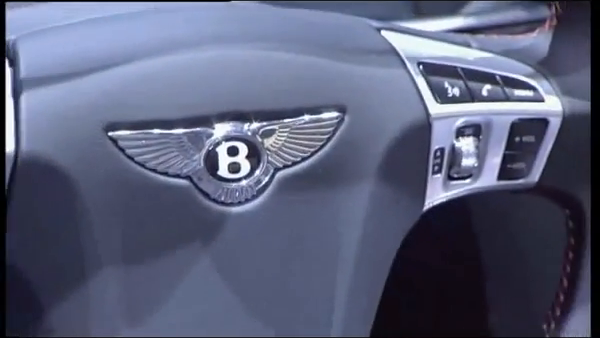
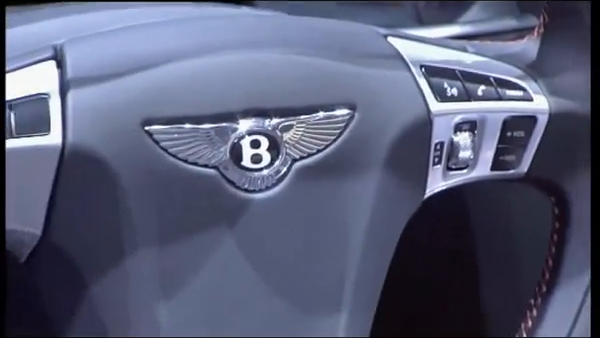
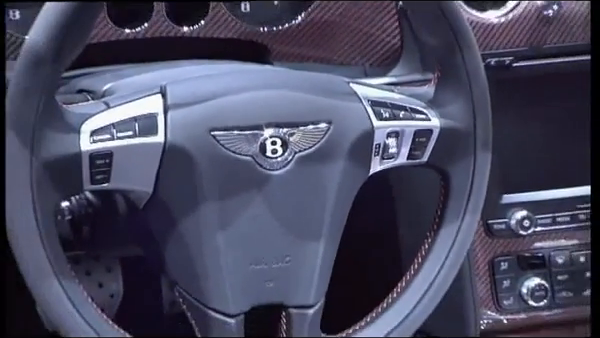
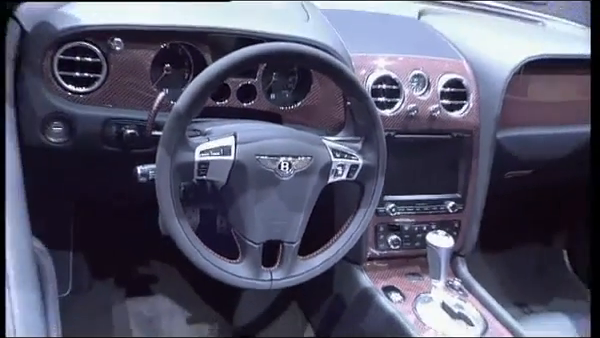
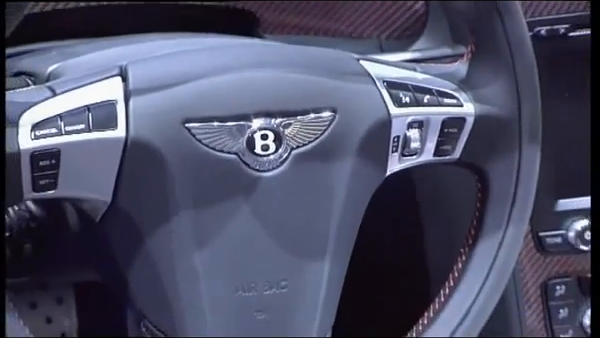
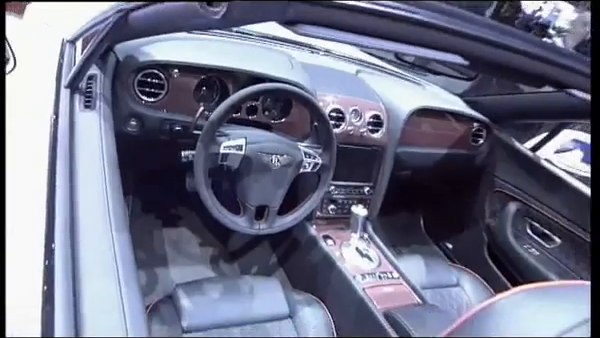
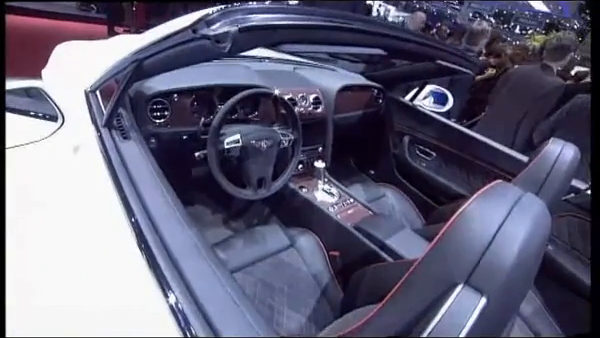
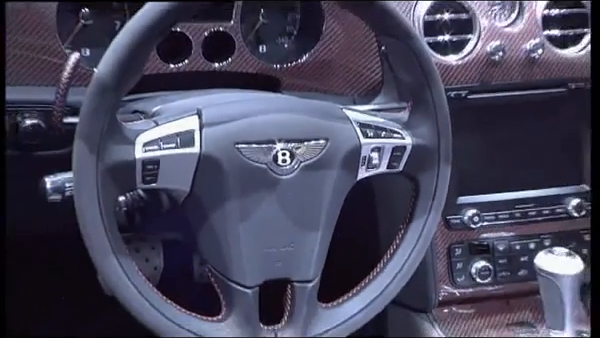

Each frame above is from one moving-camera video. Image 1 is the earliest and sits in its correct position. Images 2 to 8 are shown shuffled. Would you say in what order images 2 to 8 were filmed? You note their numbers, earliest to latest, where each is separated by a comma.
2, 5, 3, 8, 4, 6, 7
